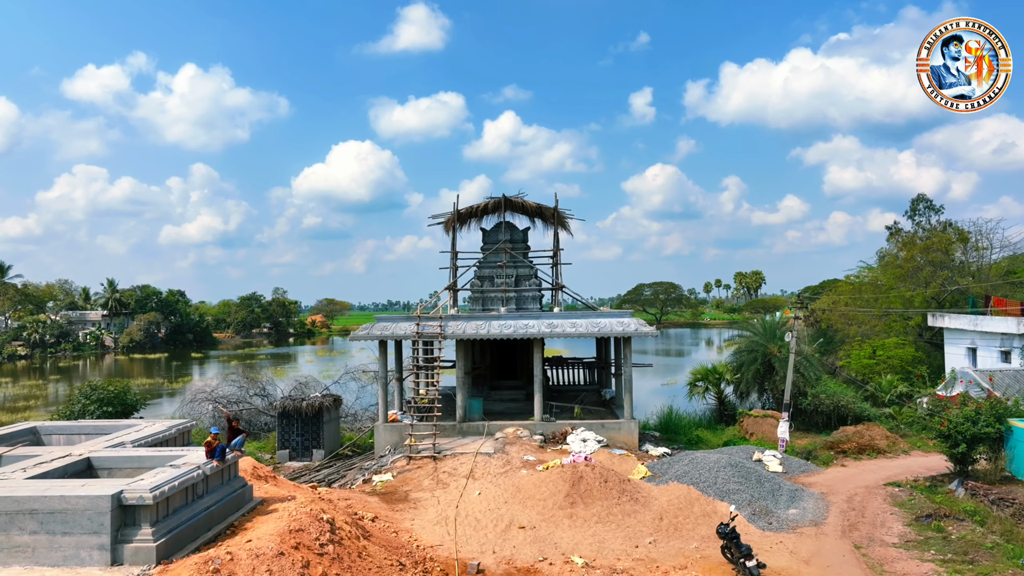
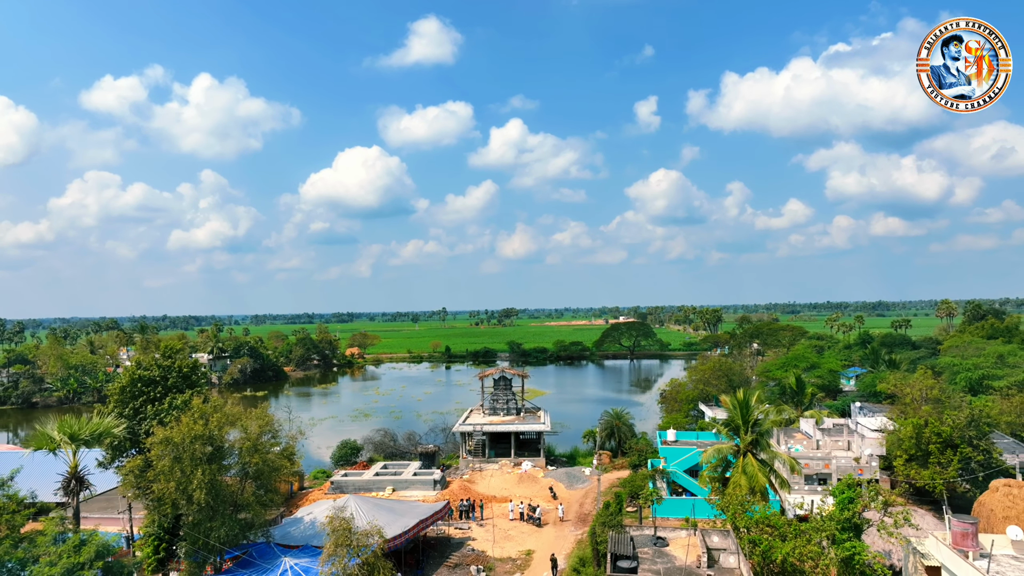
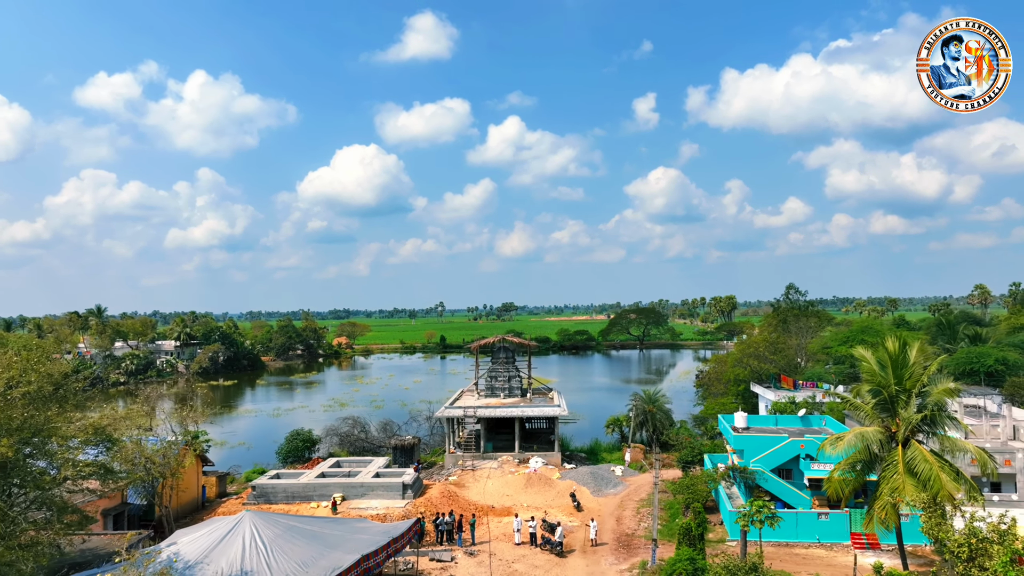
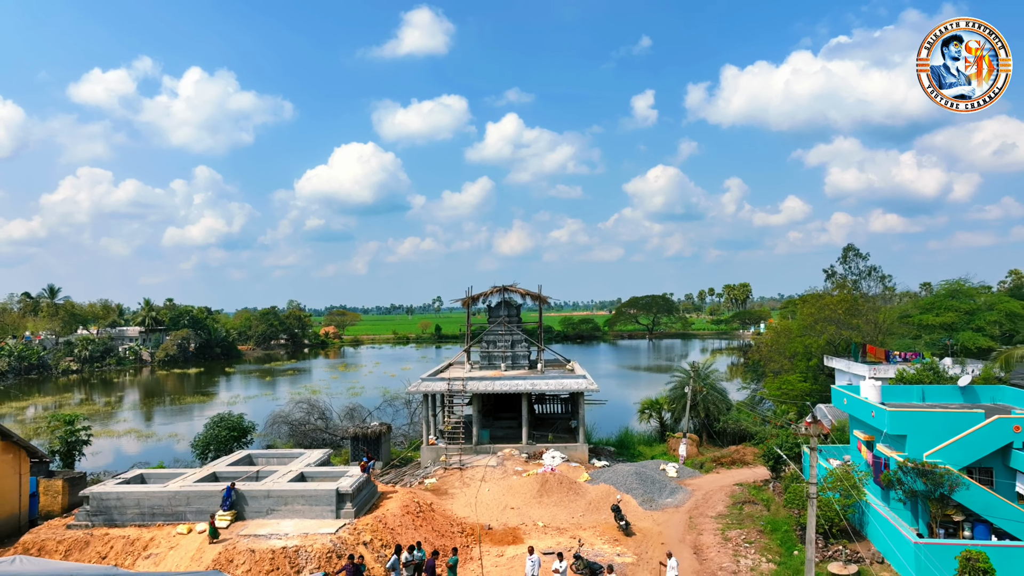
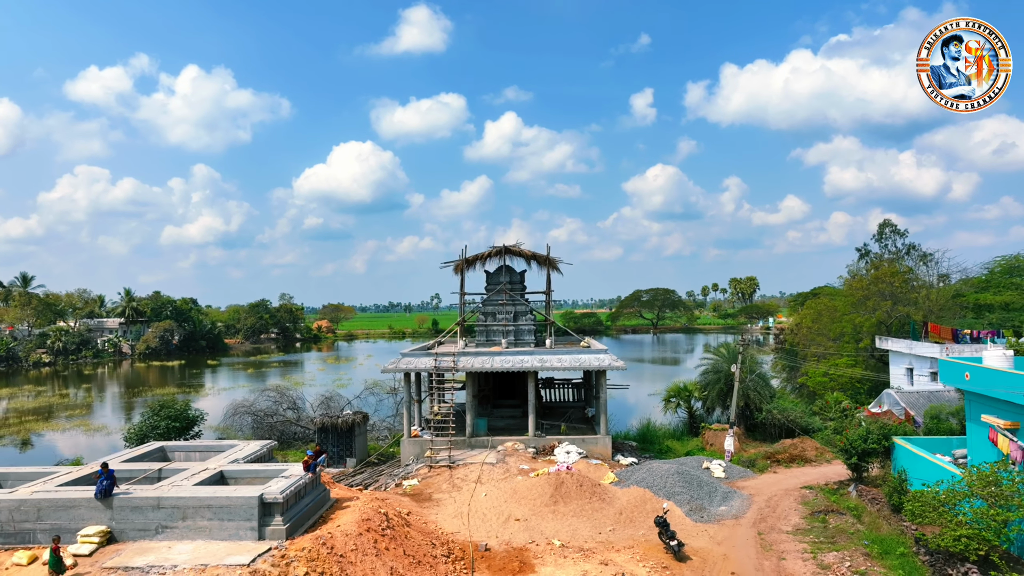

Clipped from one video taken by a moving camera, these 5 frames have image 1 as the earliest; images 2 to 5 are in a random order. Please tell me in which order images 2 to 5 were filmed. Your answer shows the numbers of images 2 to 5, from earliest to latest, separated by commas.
5, 4, 3, 2
